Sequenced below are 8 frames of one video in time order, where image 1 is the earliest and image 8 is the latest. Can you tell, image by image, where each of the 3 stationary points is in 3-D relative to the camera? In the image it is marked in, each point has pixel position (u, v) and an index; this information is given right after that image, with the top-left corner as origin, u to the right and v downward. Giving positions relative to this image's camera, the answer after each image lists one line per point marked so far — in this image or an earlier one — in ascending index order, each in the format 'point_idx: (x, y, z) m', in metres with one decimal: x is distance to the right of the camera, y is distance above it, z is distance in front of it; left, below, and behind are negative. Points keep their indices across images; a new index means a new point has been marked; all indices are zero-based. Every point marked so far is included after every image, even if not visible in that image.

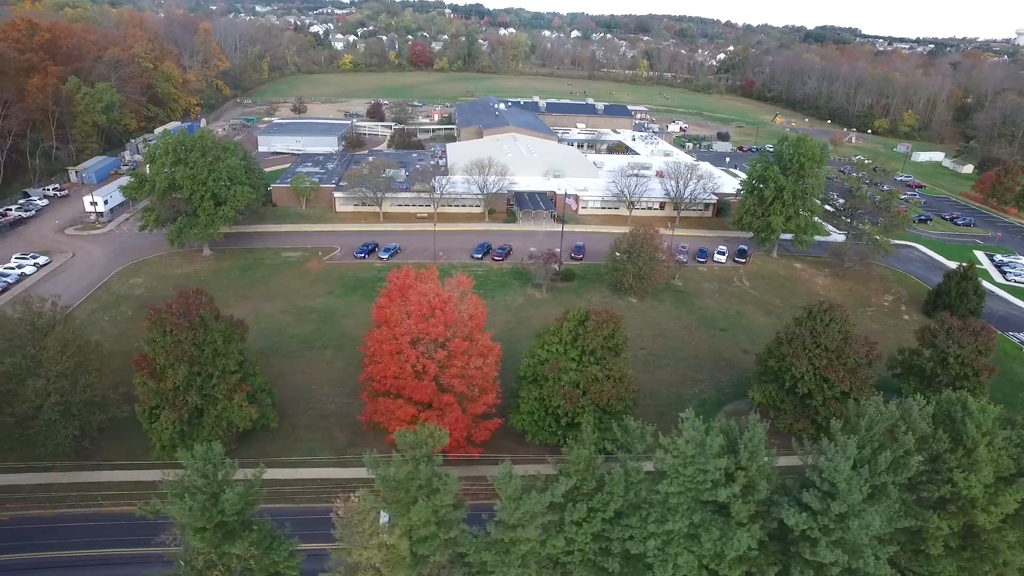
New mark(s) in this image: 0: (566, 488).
0: (+1.4, -4.9, +15.8) m
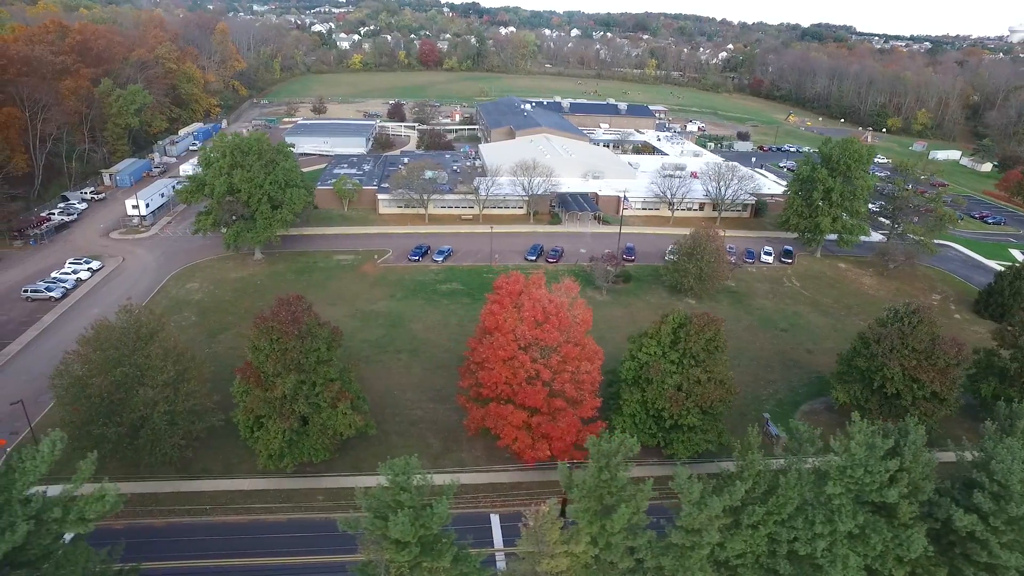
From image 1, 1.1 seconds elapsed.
0: (+5.9, -5.1, +16.1) m
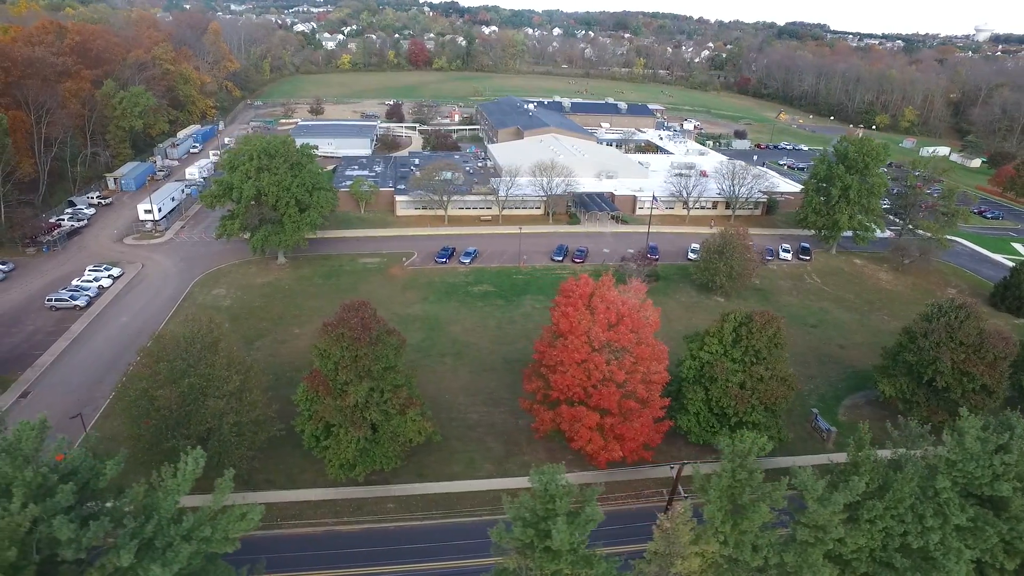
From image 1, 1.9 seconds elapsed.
0: (+9.1, -5.1, +16.3) m
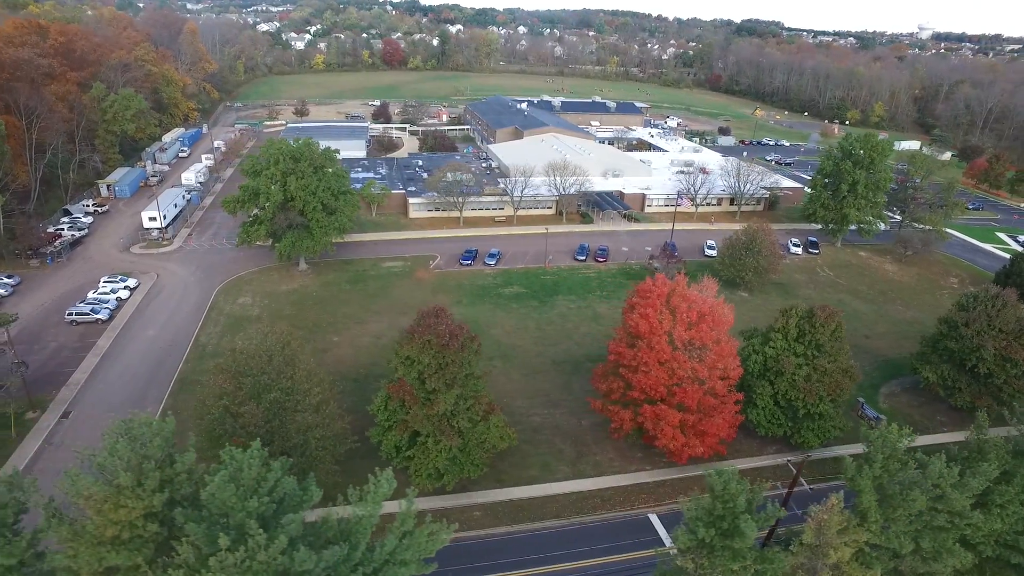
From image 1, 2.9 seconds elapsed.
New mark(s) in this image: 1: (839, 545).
0: (+12.9, -5.0, +17.0) m
1: (+8.1, -6.4, +15.8) m
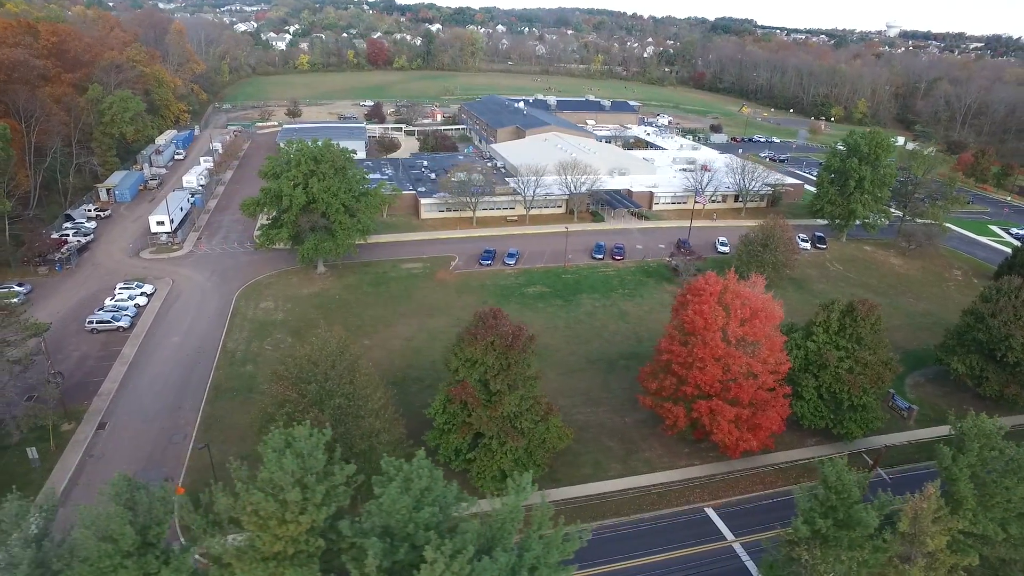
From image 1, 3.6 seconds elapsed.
0: (+15.5, -4.7, +17.5) m
1: (+10.8, -6.2, +16.1) m
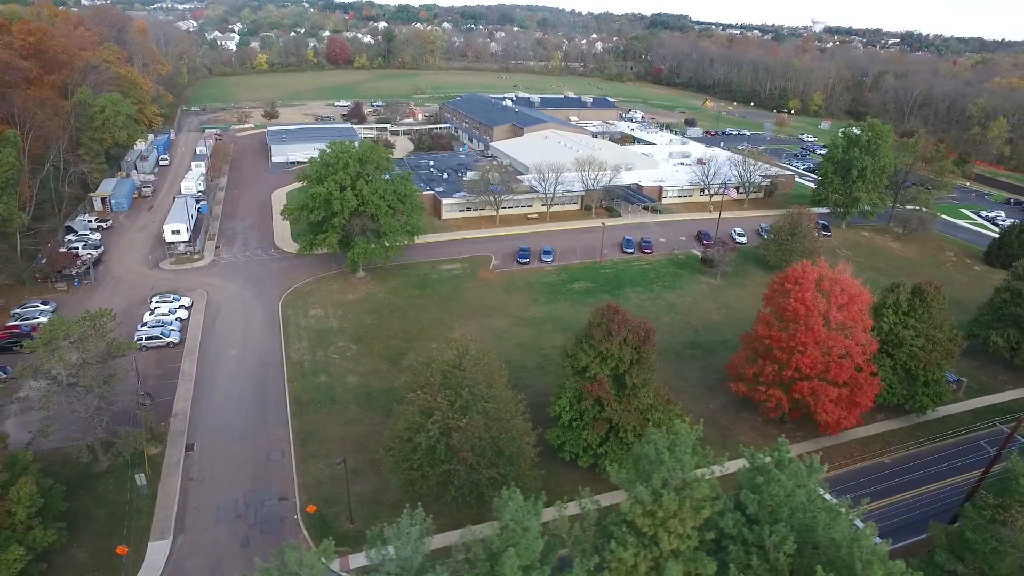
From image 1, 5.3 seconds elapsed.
0: (+21.1, -3.9, +19.4) m
1: (+16.5, -5.6, +17.6) m
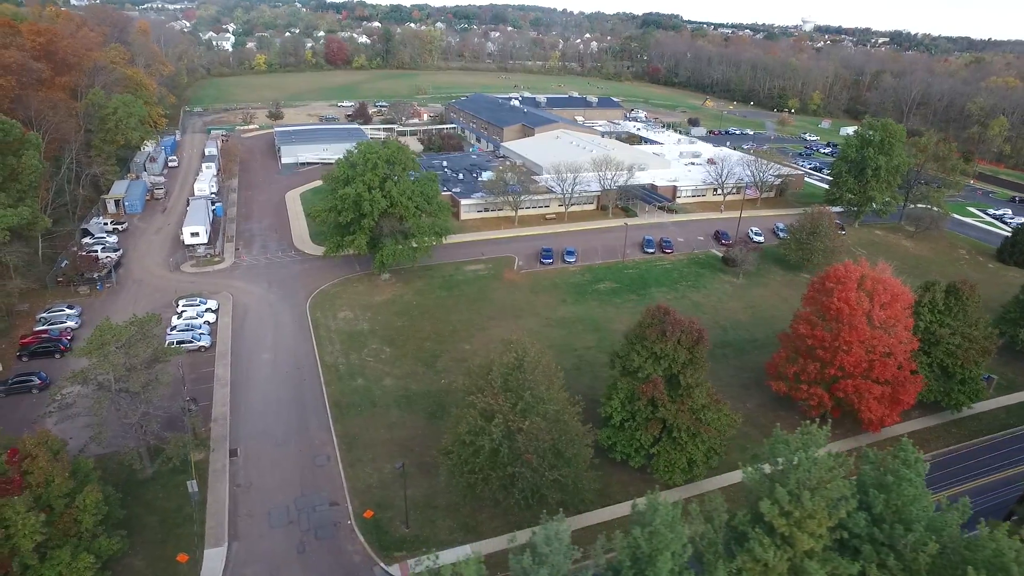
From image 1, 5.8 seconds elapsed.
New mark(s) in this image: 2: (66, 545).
0: (+23.2, -3.8, +19.6) m
1: (+18.7, -5.5, +17.8) m
2: (-12.7, -7.3, +18.1) m
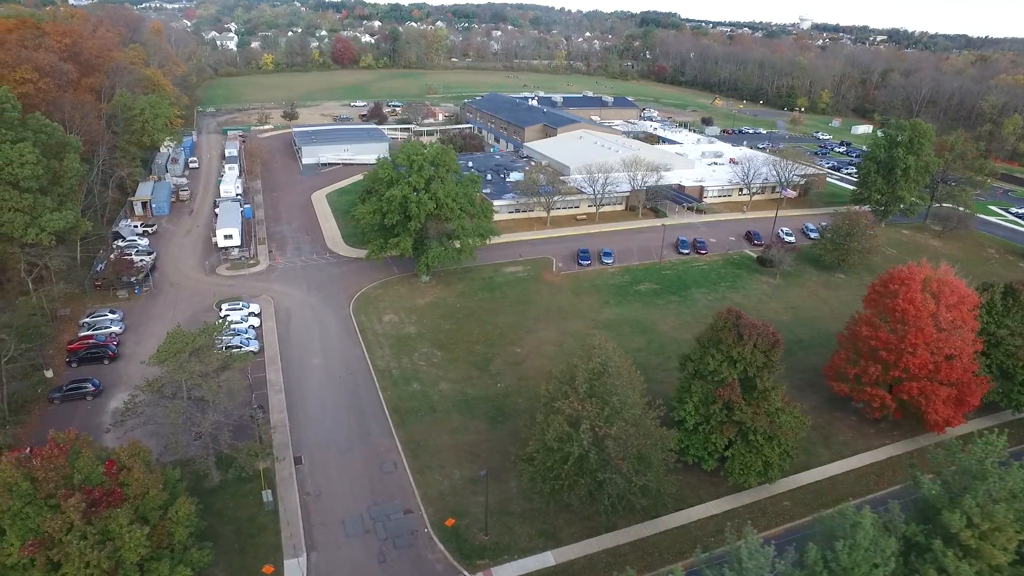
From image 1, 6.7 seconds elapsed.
0: (+26.1, -3.9, +19.6) m
1: (+21.7, -5.6, +17.7) m
2: (-9.7, -7.5, +17.7) m
